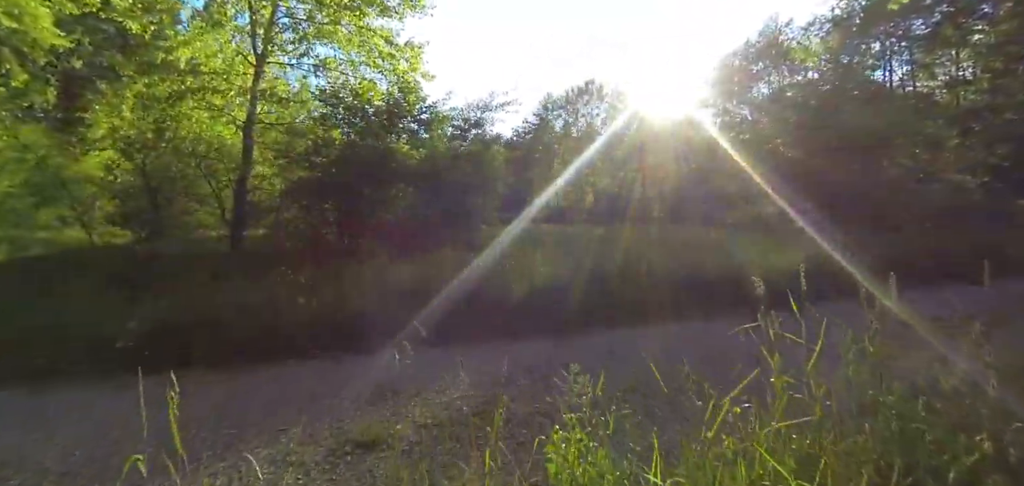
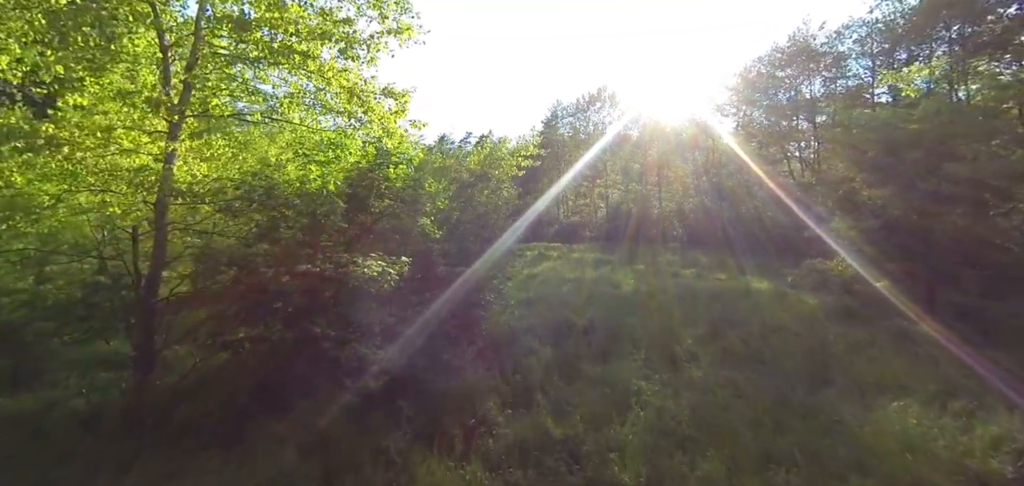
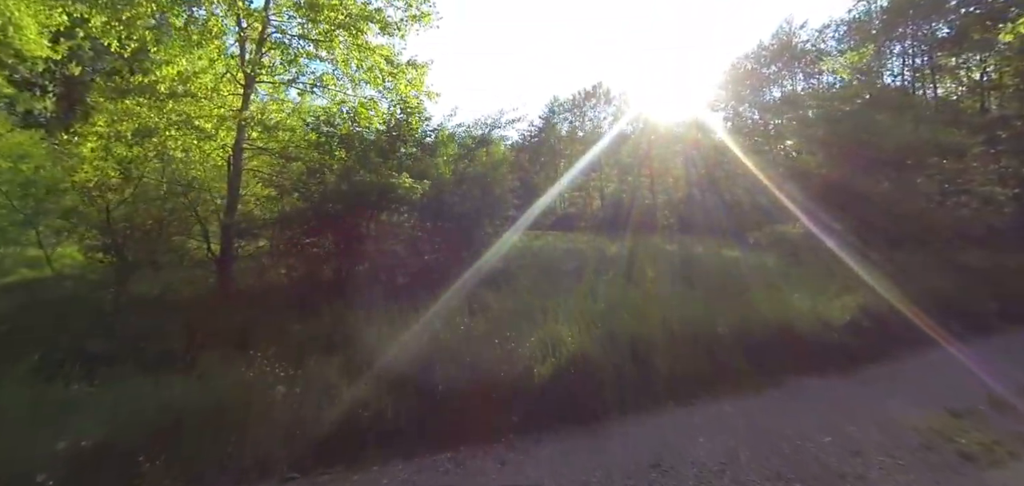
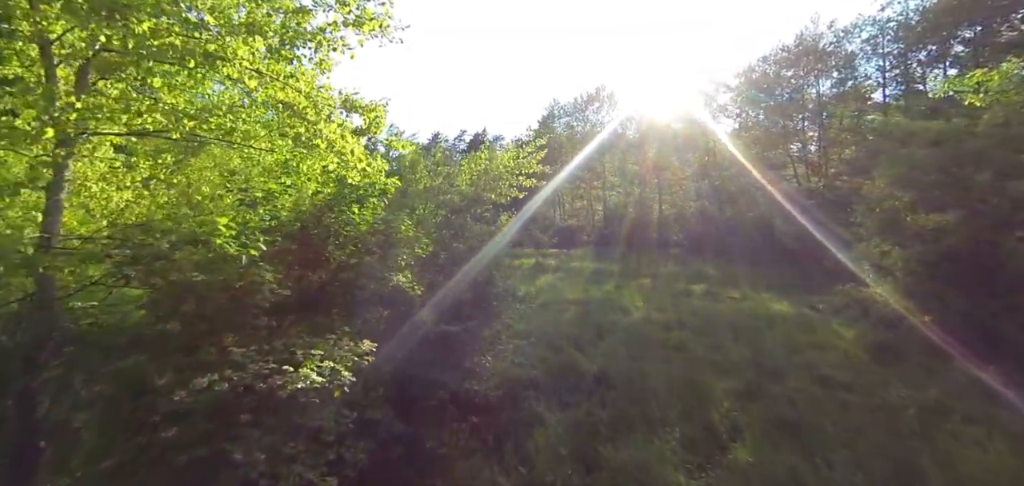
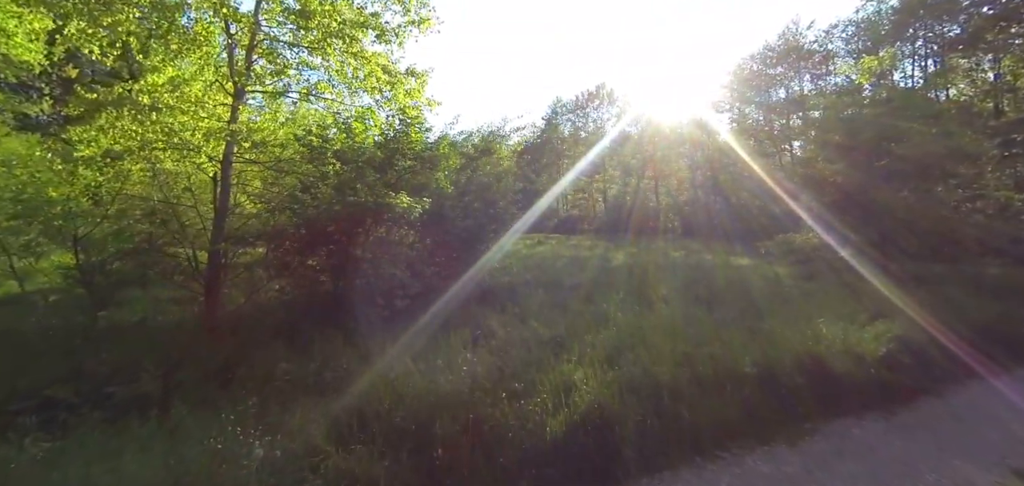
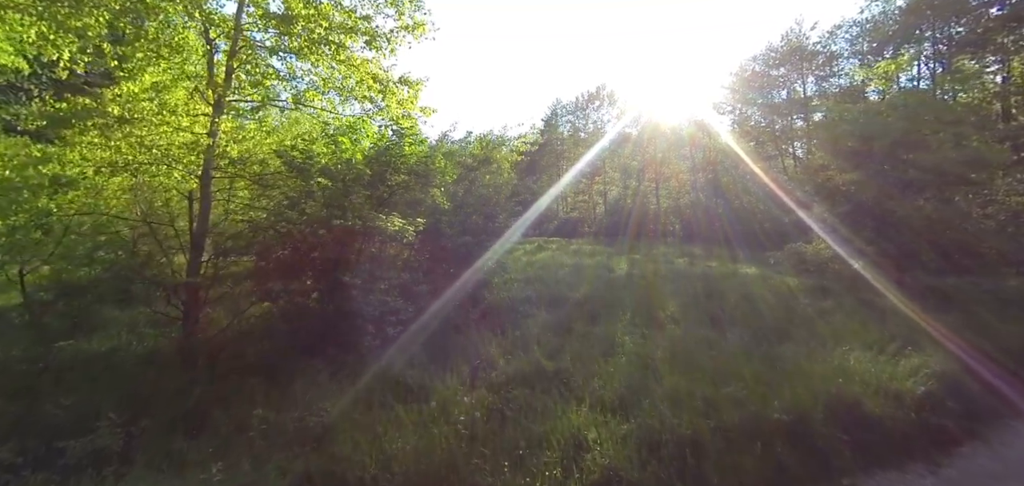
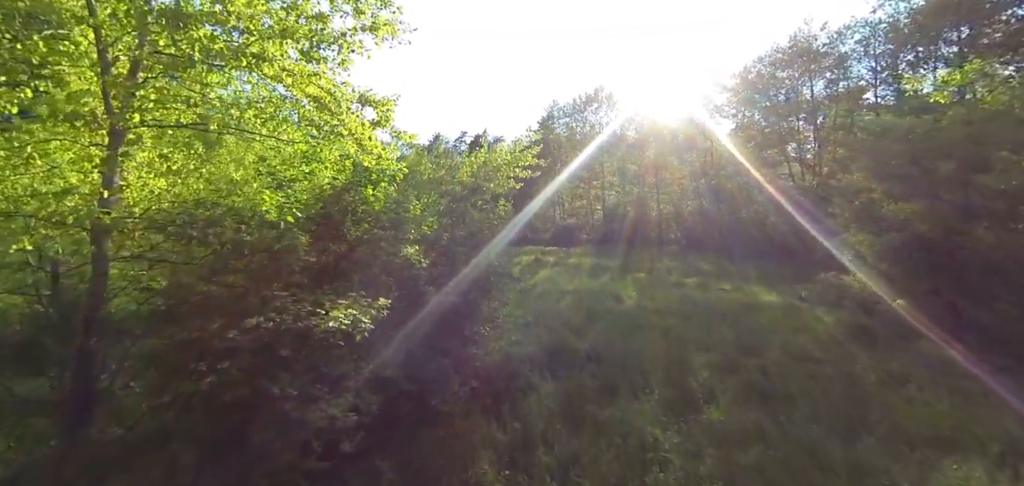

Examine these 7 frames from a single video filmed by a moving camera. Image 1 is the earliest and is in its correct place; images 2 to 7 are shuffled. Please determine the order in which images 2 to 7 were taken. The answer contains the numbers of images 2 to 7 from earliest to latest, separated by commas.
3, 5, 6, 2, 7, 4
